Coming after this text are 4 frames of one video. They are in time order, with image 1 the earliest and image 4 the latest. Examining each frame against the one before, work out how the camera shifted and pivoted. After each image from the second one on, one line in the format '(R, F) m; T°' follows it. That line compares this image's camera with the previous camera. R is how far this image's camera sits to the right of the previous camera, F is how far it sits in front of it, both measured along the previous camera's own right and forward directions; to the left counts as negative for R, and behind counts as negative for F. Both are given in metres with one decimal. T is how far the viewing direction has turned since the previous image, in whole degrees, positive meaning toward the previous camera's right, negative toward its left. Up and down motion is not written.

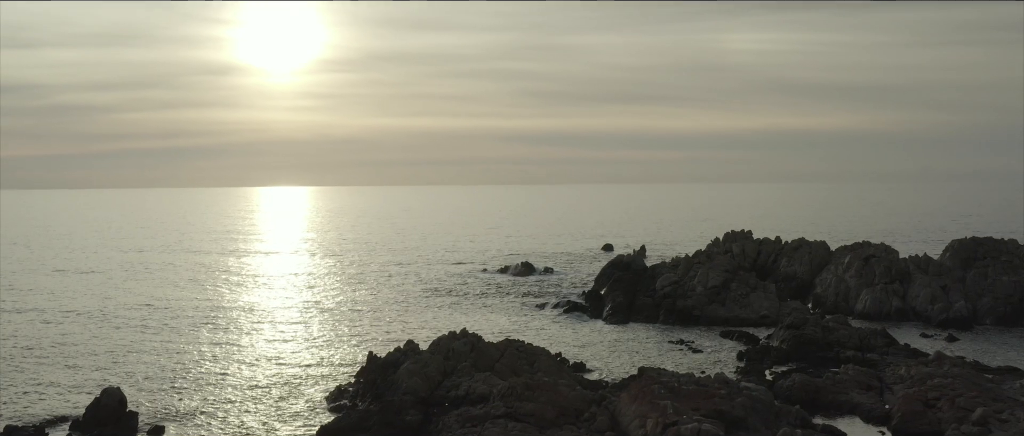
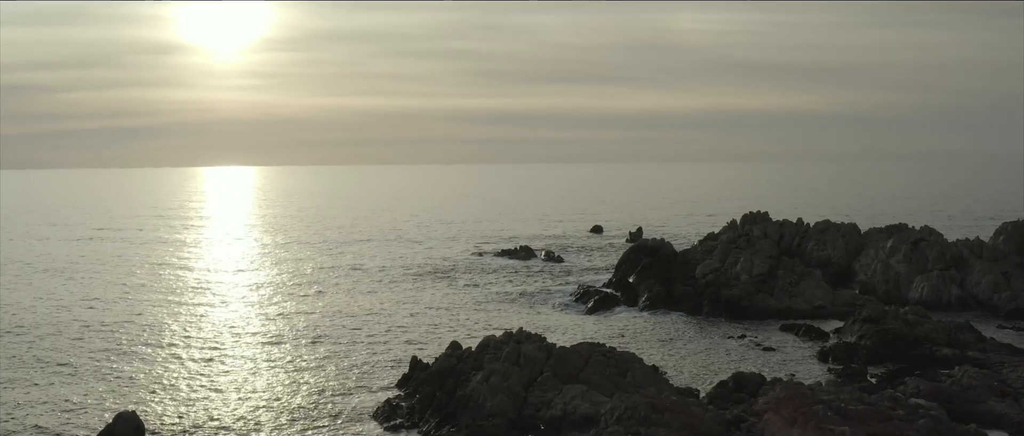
(-4.0, +4.9) m; +2°
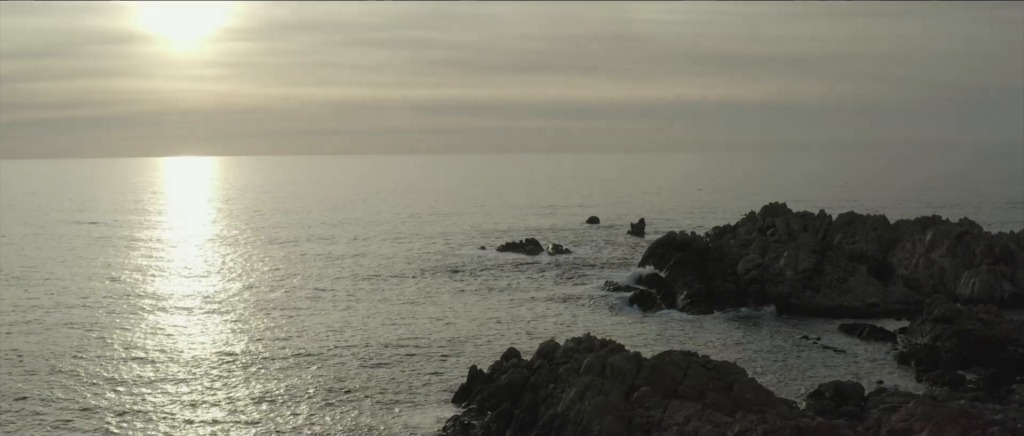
(-3.4, +2.8) m; +2°
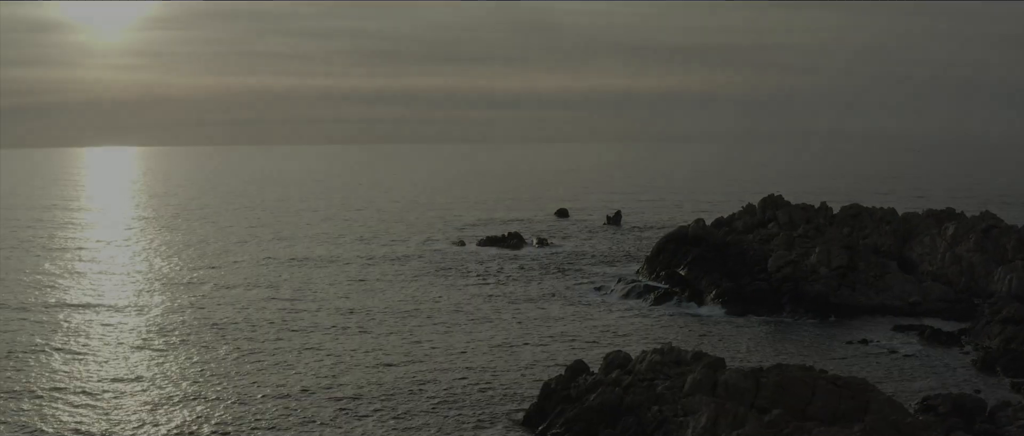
(-4.4, +3.4) m; +4°
